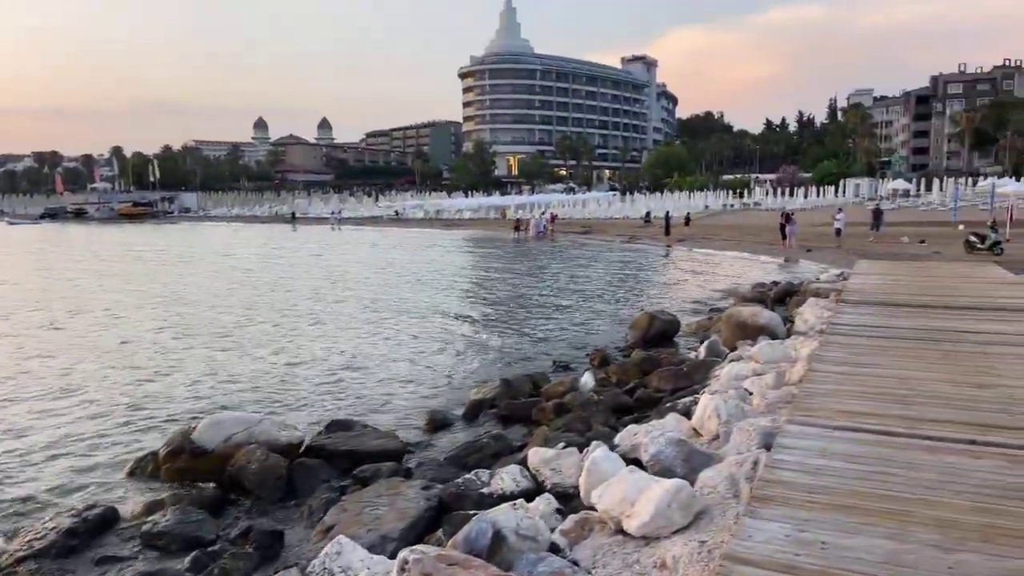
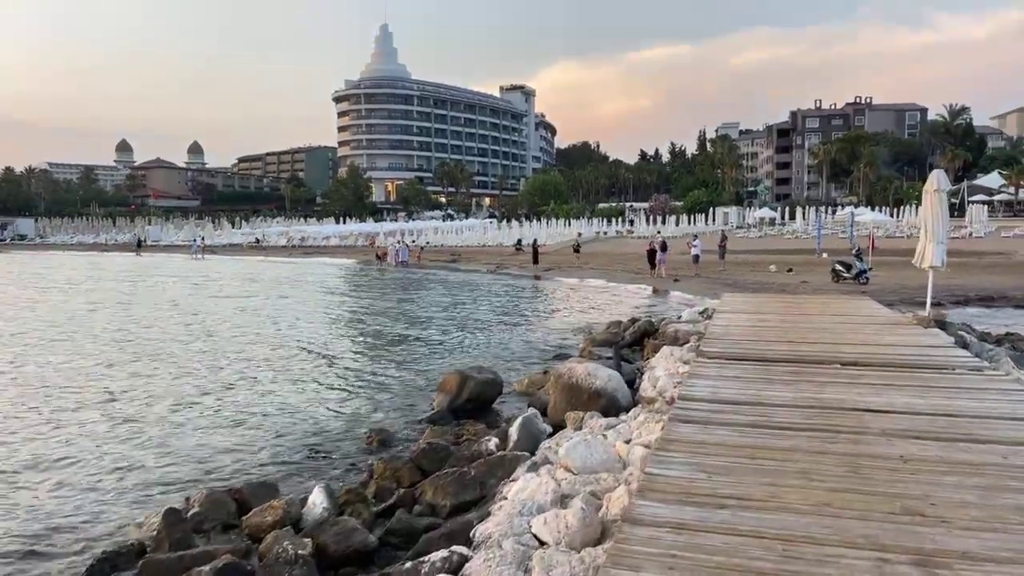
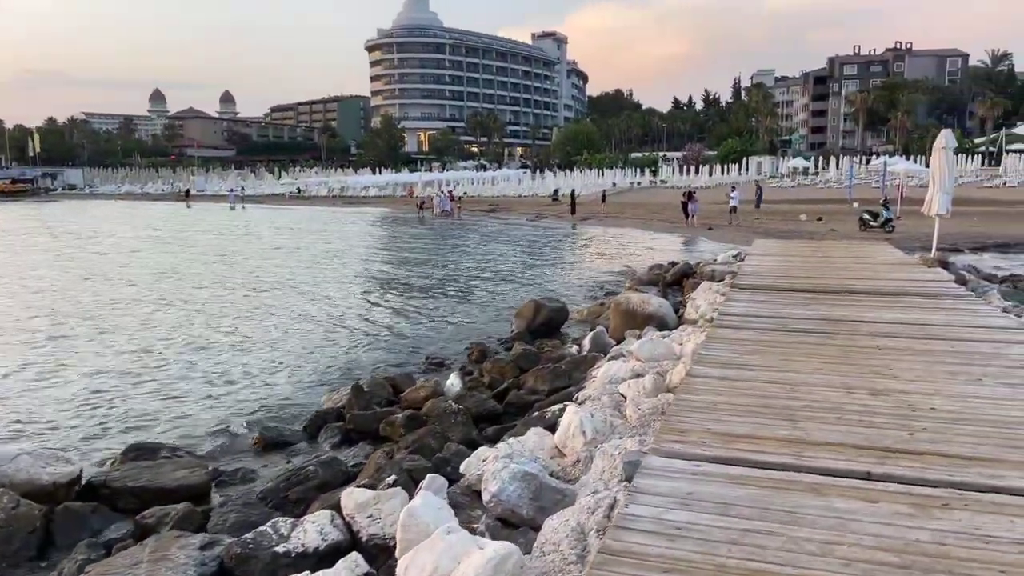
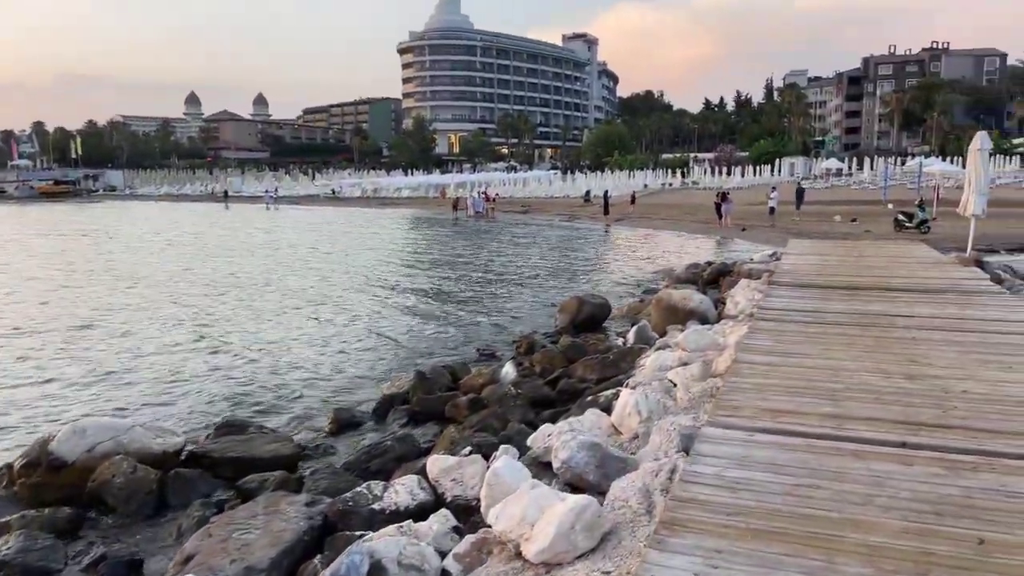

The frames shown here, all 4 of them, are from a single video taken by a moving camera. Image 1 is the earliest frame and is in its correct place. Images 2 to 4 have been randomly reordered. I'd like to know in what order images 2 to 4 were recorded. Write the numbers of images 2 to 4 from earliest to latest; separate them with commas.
4, 3, 2
